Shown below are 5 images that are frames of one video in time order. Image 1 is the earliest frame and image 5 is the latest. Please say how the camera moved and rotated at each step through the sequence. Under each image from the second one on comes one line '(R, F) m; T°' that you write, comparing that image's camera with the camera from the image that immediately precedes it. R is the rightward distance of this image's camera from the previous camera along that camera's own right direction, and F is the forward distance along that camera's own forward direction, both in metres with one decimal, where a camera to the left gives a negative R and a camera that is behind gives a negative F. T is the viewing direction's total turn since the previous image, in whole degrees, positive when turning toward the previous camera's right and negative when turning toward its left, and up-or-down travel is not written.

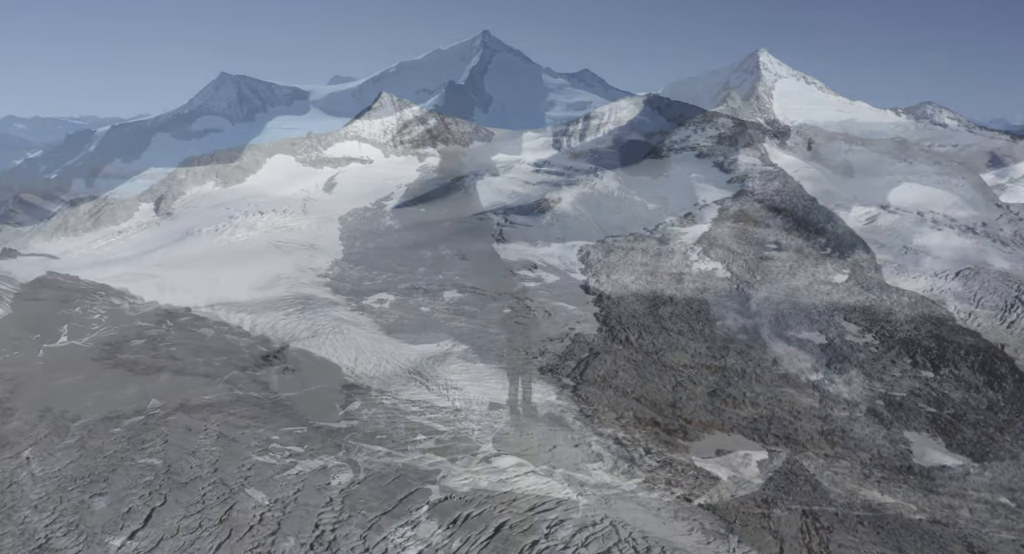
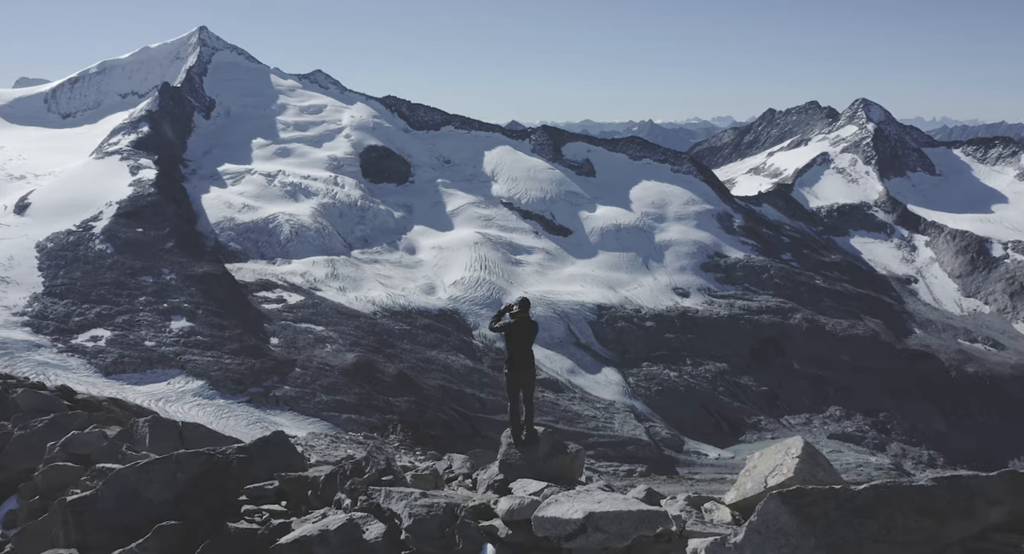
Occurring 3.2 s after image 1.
(-4.4, +3.5) m; +20°
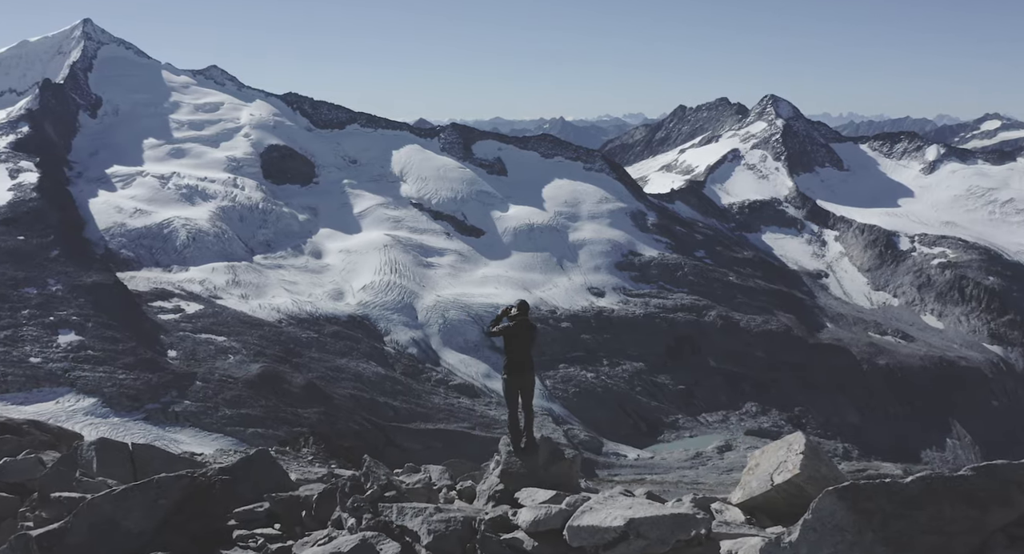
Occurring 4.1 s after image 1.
(-1.3, +1.3) m; +7°
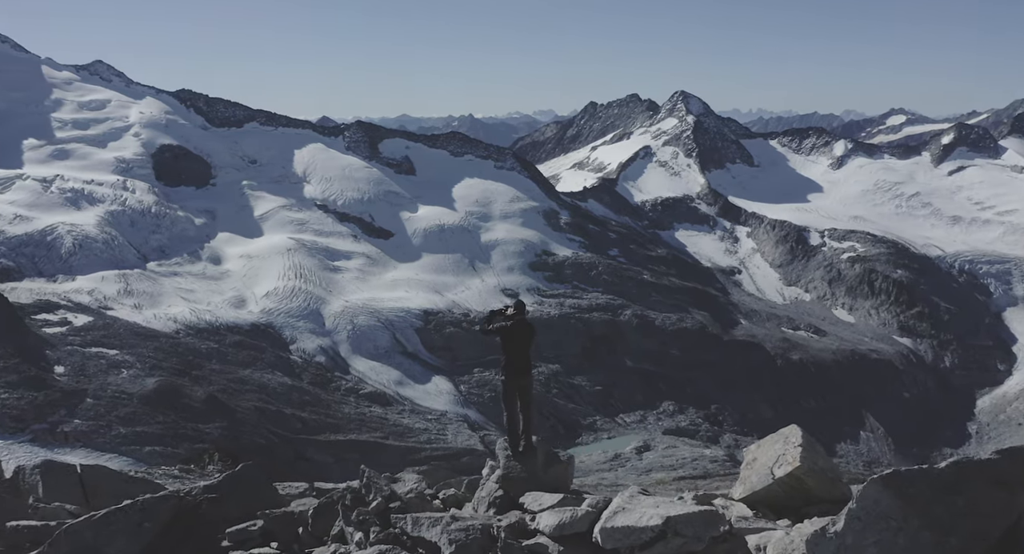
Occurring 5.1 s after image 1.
(-1.1, +1.4) m; +6°
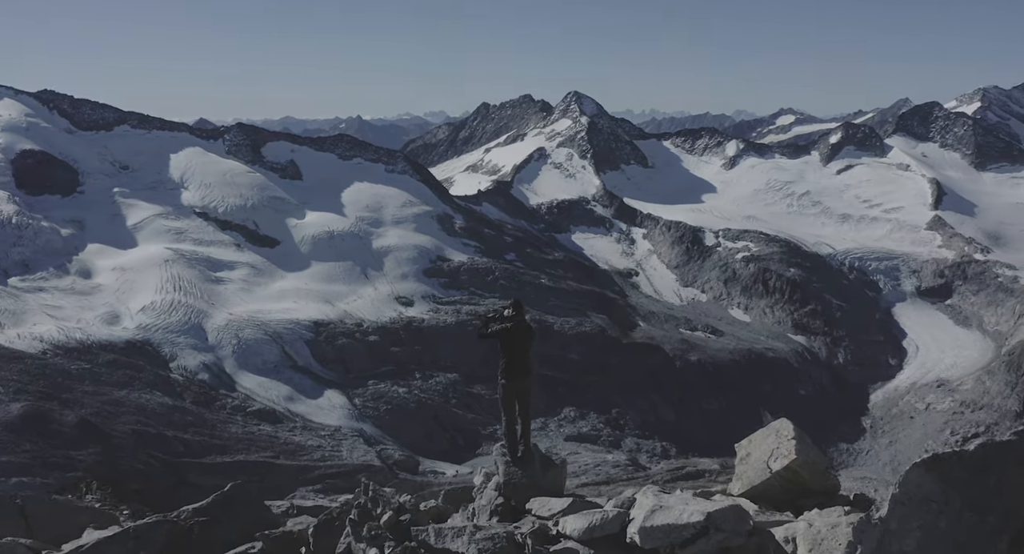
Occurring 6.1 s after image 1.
(-1.1, +1.4) m; +7°
